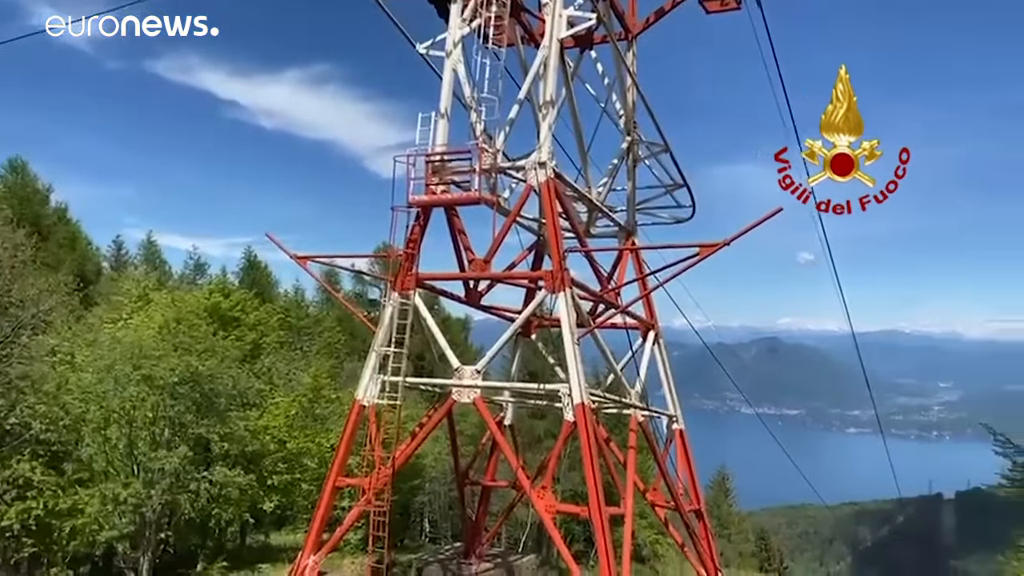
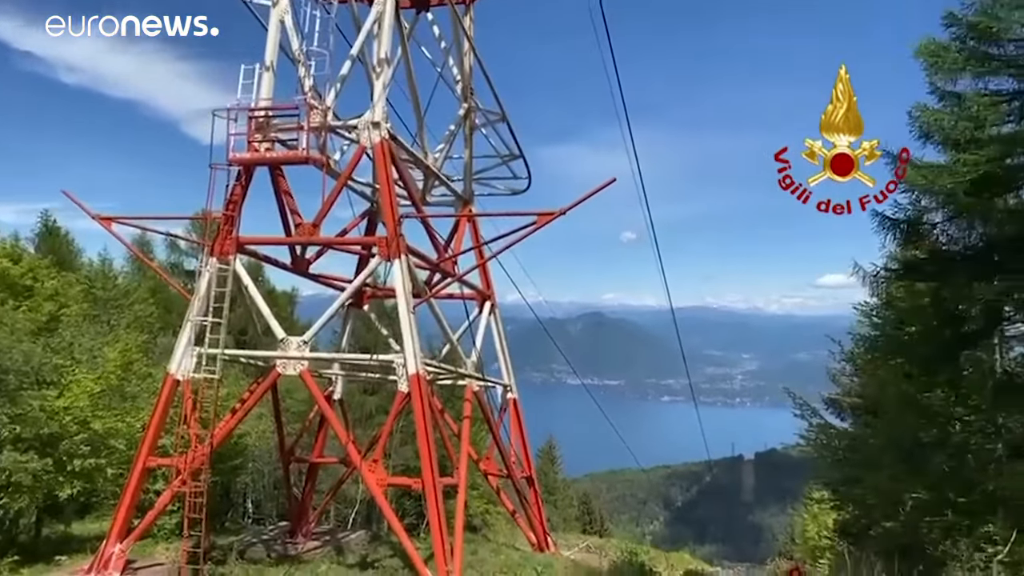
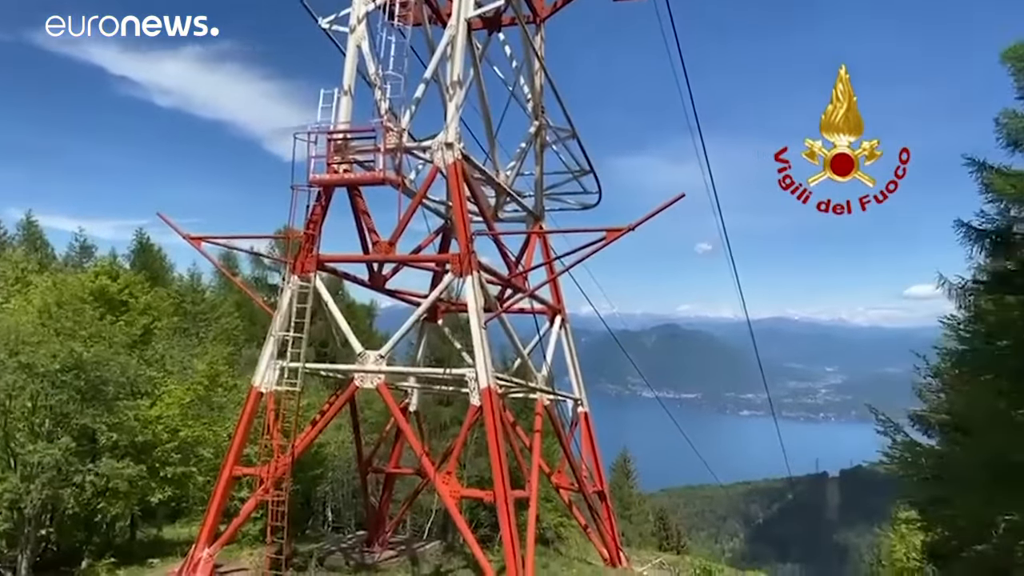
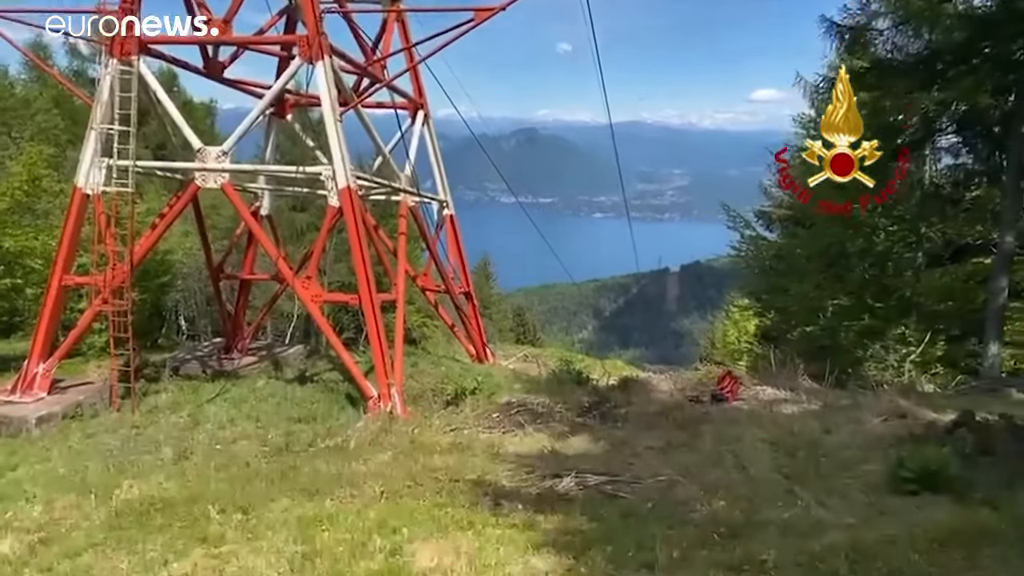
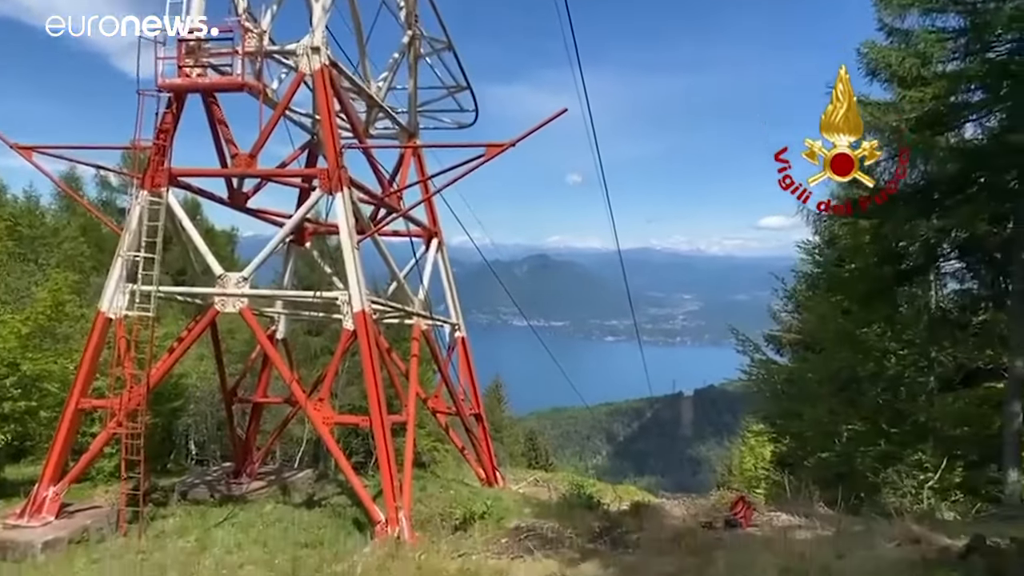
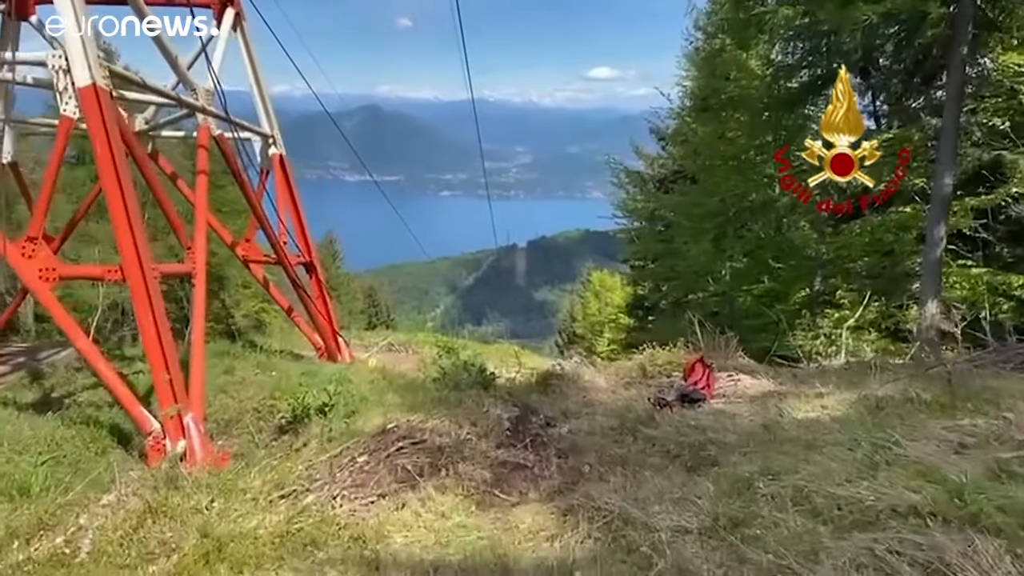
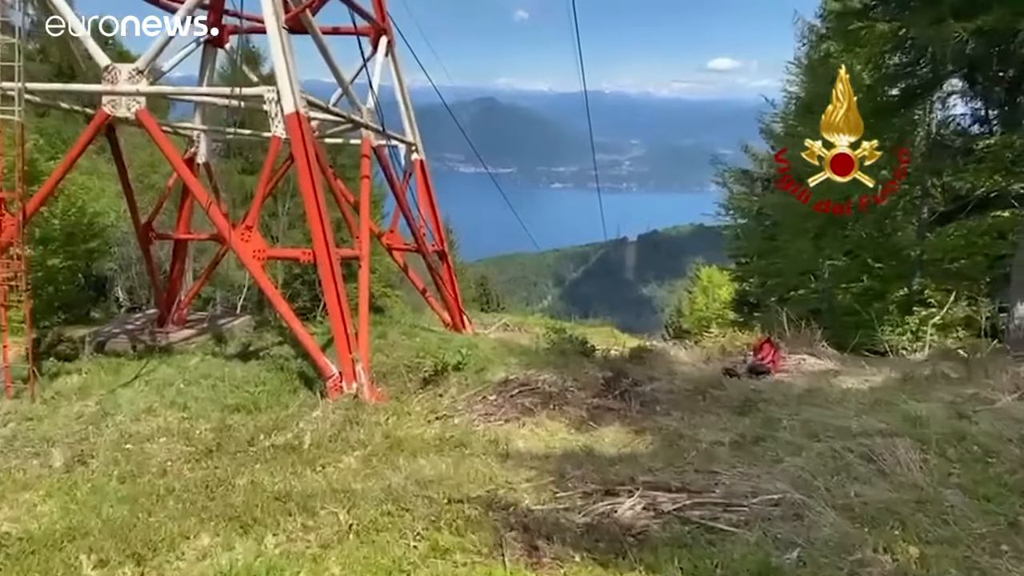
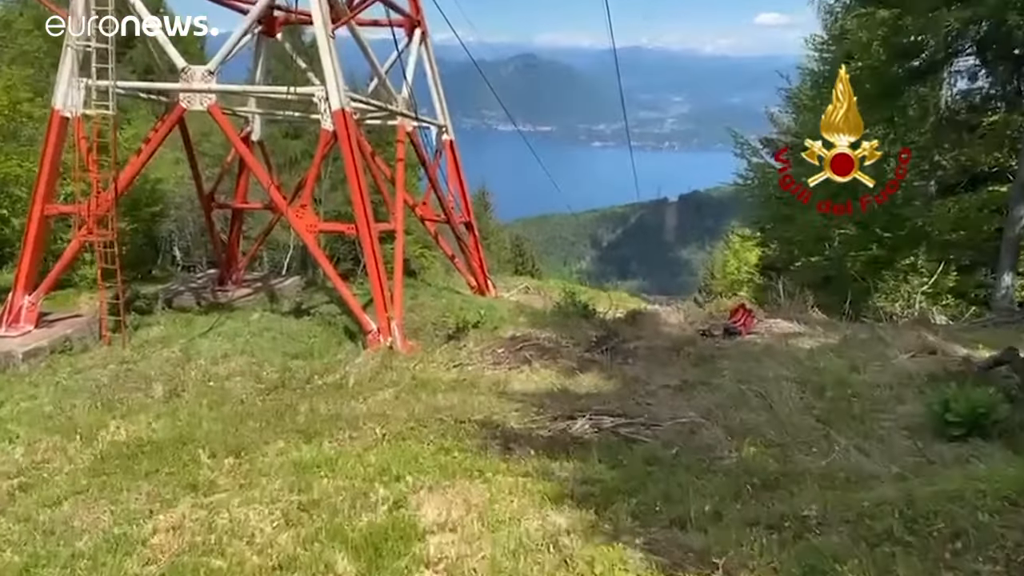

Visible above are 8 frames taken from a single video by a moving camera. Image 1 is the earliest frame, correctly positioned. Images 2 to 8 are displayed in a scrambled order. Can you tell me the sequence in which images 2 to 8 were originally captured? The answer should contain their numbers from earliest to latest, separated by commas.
3, 2, 5, 4, 8, 7, 6
